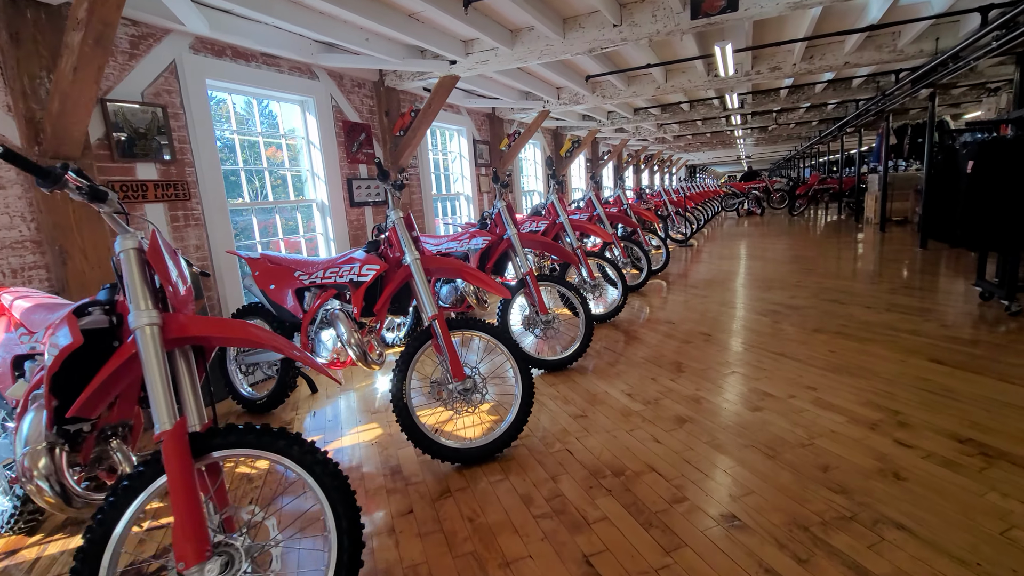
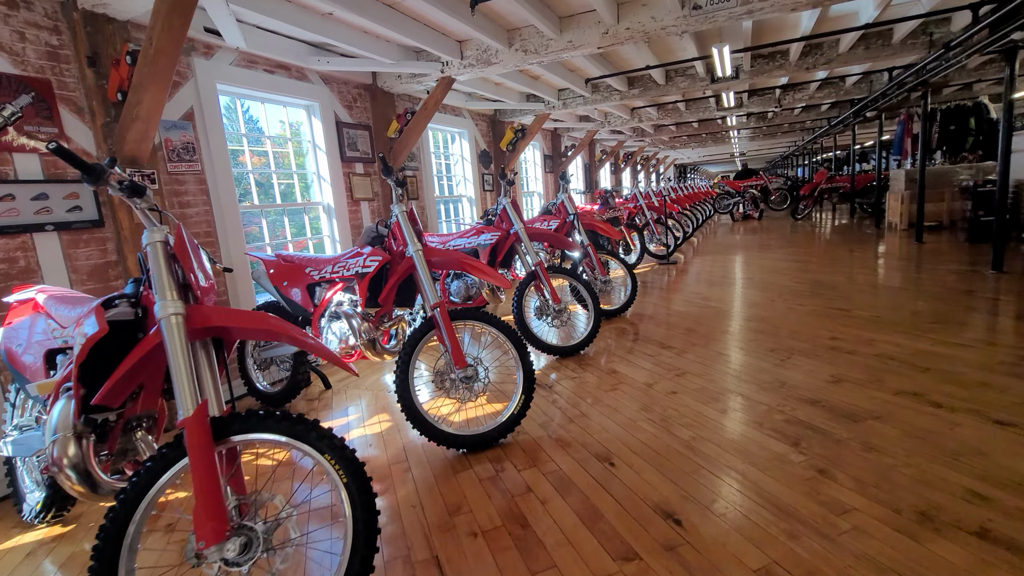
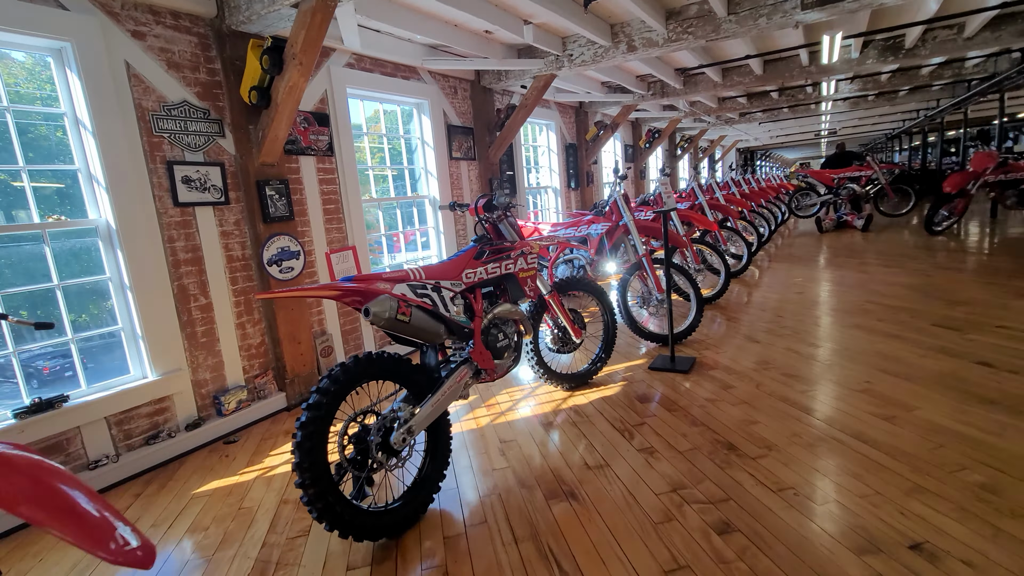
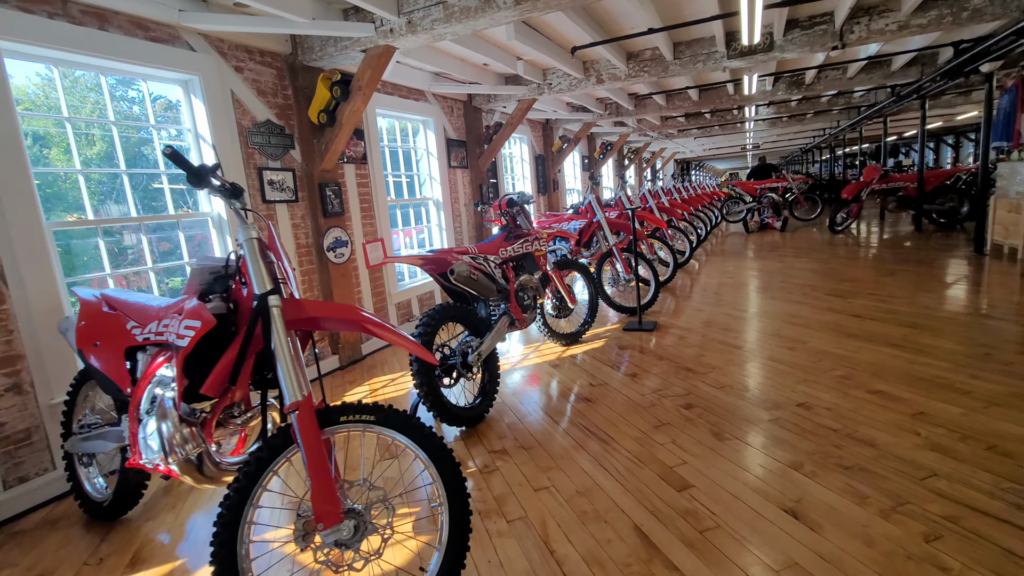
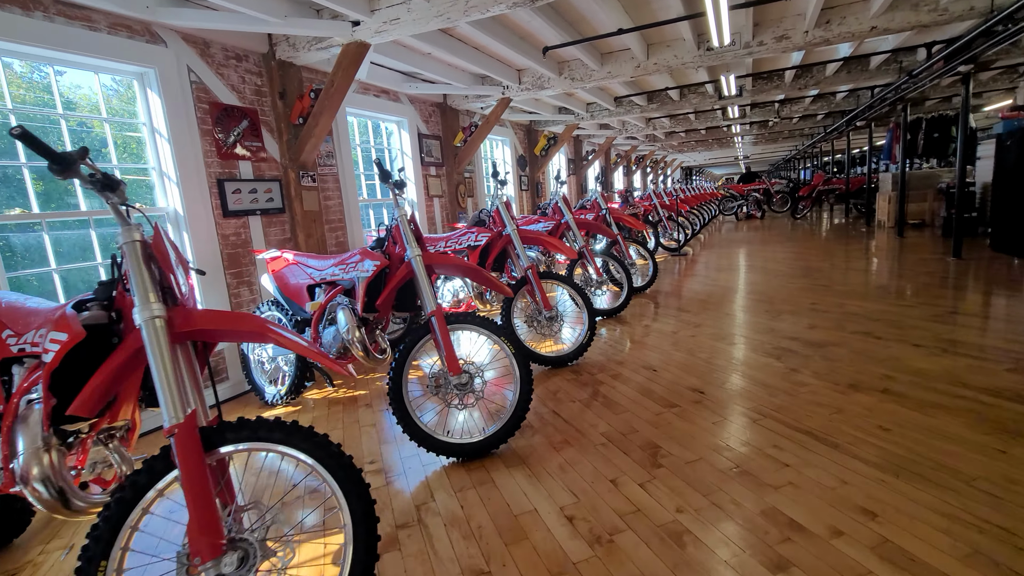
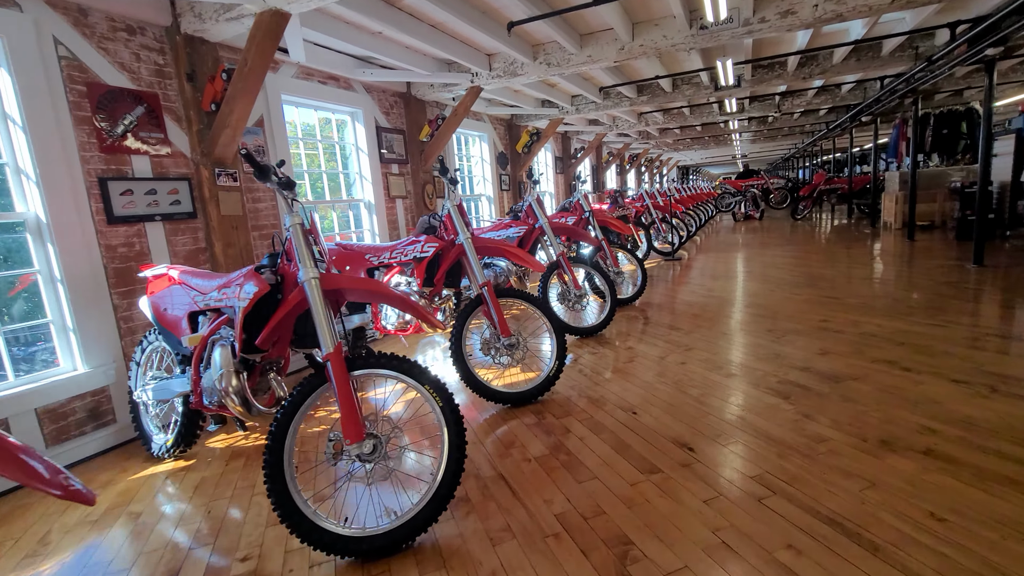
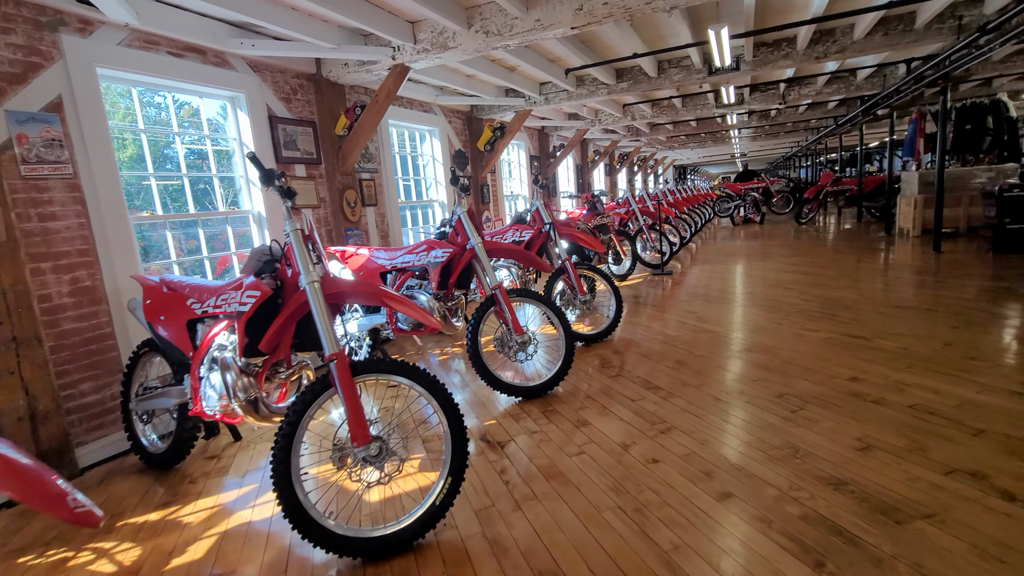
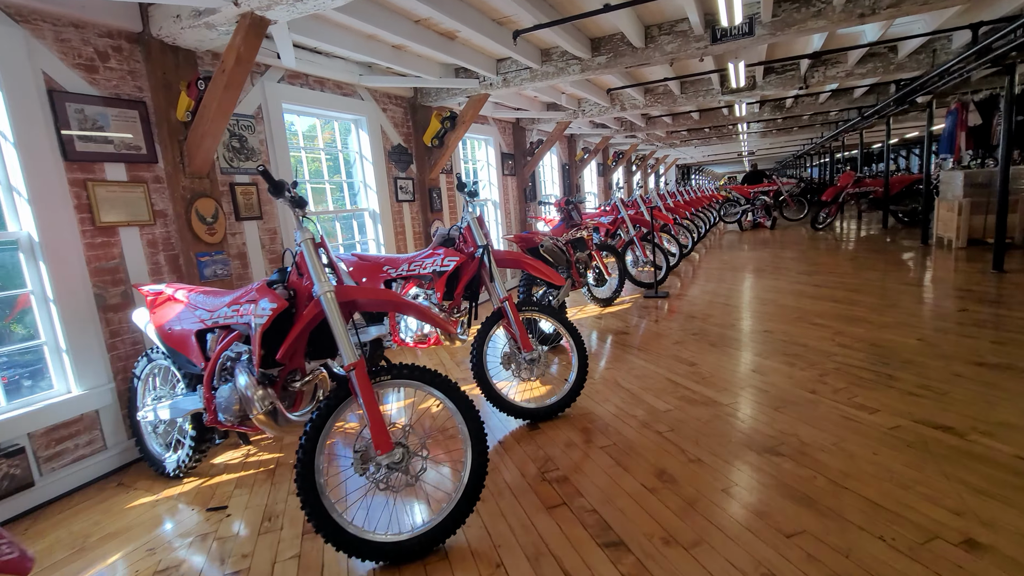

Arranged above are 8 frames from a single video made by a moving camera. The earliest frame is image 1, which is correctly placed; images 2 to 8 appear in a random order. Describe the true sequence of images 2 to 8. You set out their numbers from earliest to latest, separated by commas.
5, 6, 2, 7, 8, 4, 3
